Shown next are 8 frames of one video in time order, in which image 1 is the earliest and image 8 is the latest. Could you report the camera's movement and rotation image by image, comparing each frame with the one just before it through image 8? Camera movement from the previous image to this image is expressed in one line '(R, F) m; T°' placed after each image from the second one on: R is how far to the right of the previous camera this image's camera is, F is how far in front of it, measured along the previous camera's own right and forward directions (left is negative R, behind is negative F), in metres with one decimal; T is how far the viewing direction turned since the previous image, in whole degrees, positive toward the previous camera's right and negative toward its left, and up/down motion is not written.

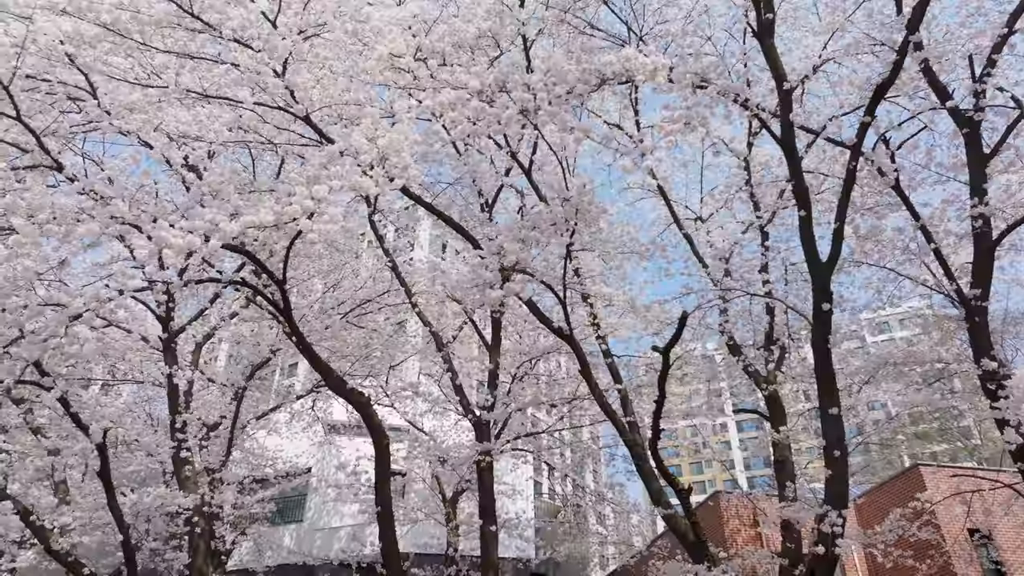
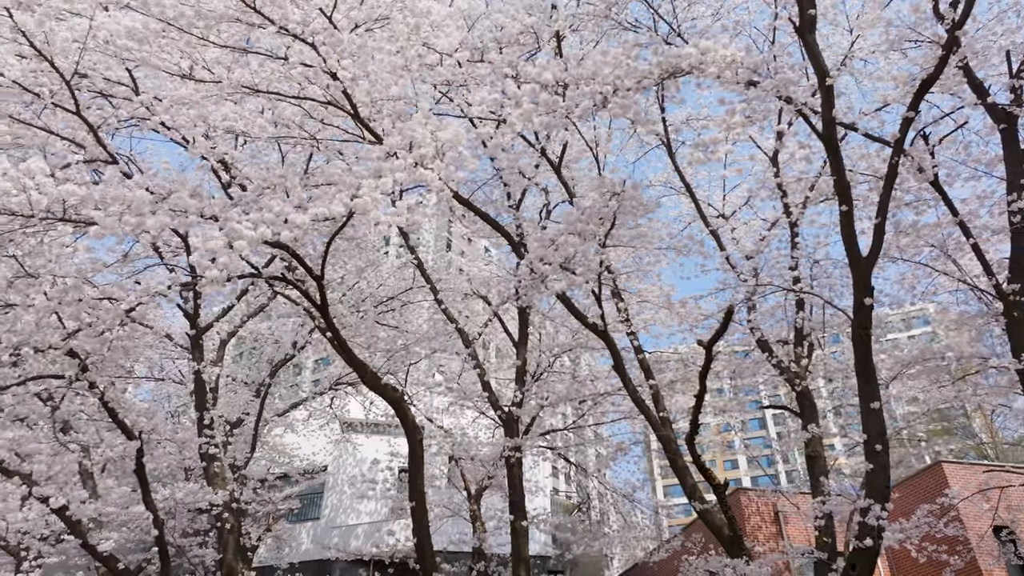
(-0.4, 0.0) m; 0°
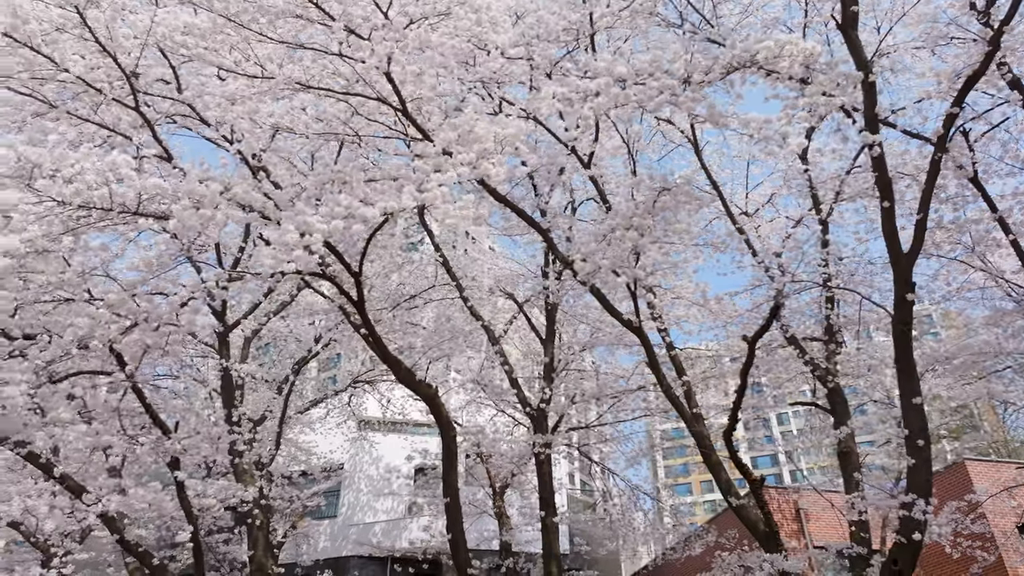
(-0.4, 0.0) m; 0°
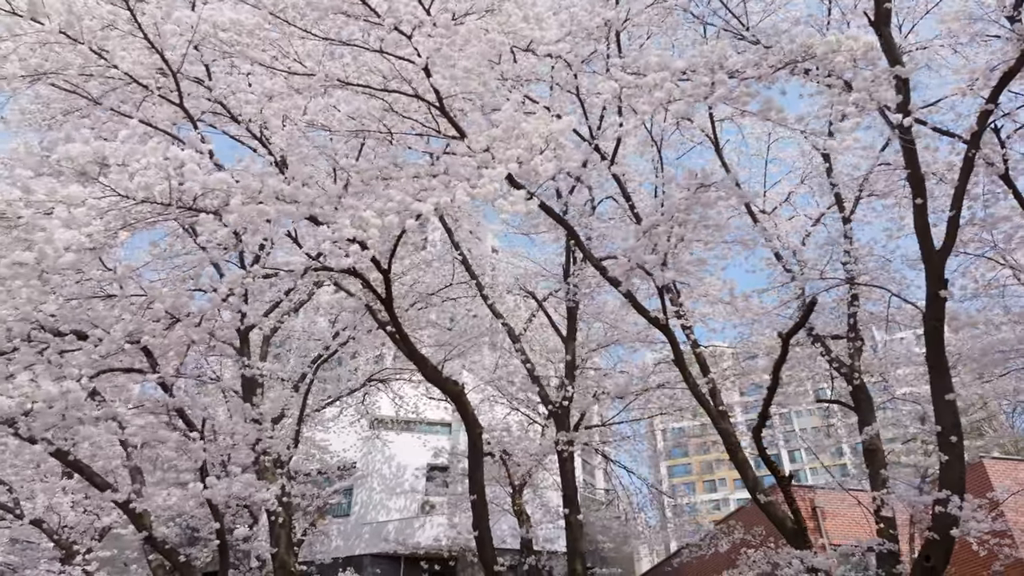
(-0.3, 0.0) m; 0°
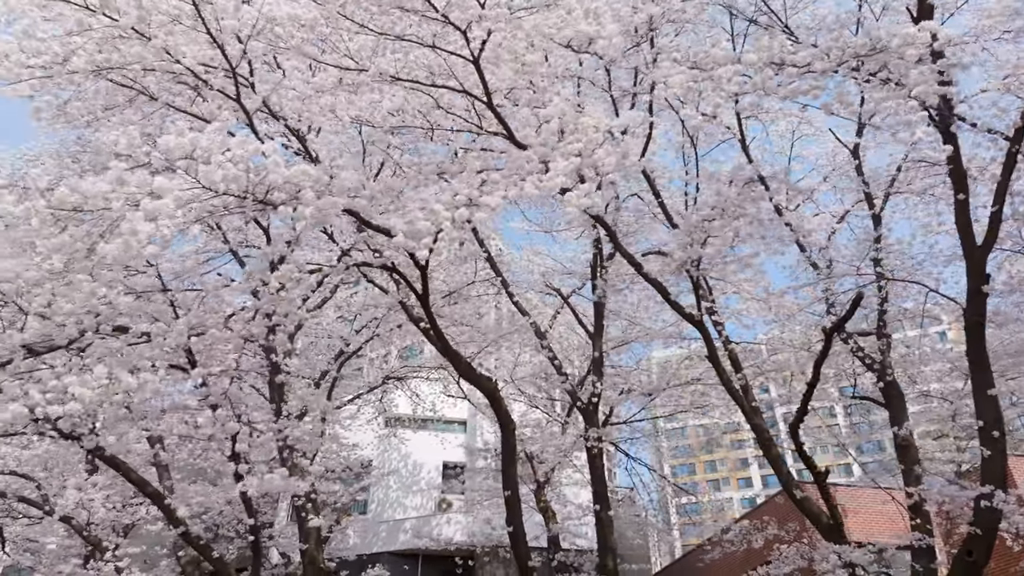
(-0.4, 0.0) m; 0°
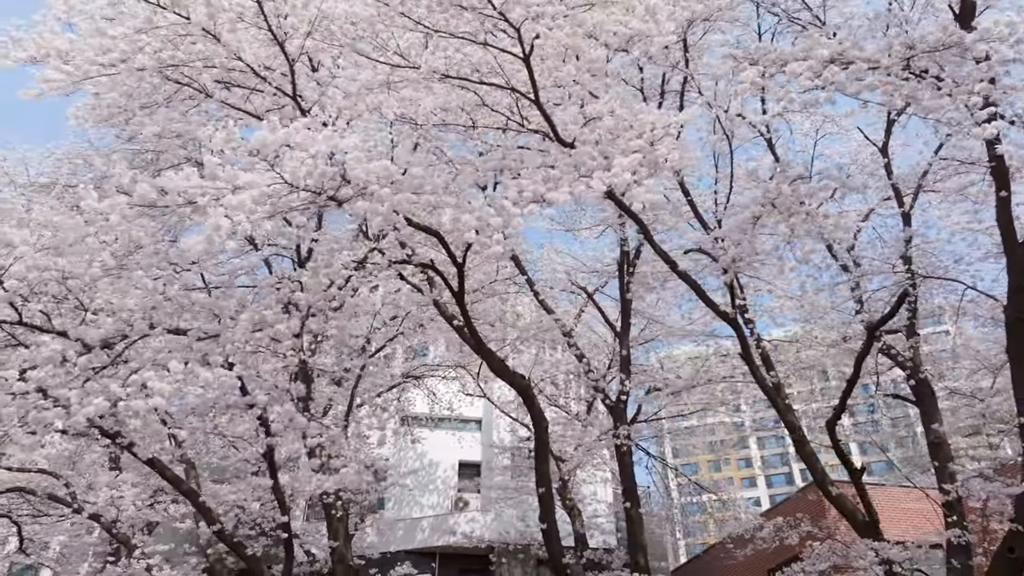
(-0.4, 0.0) m; 0°
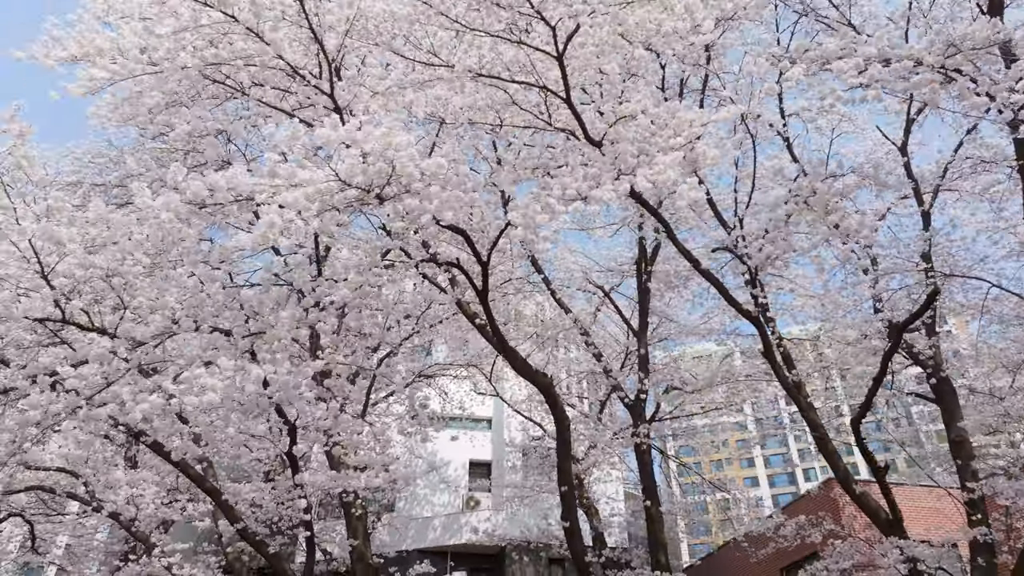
(-0.3, 0.0) m; 0°
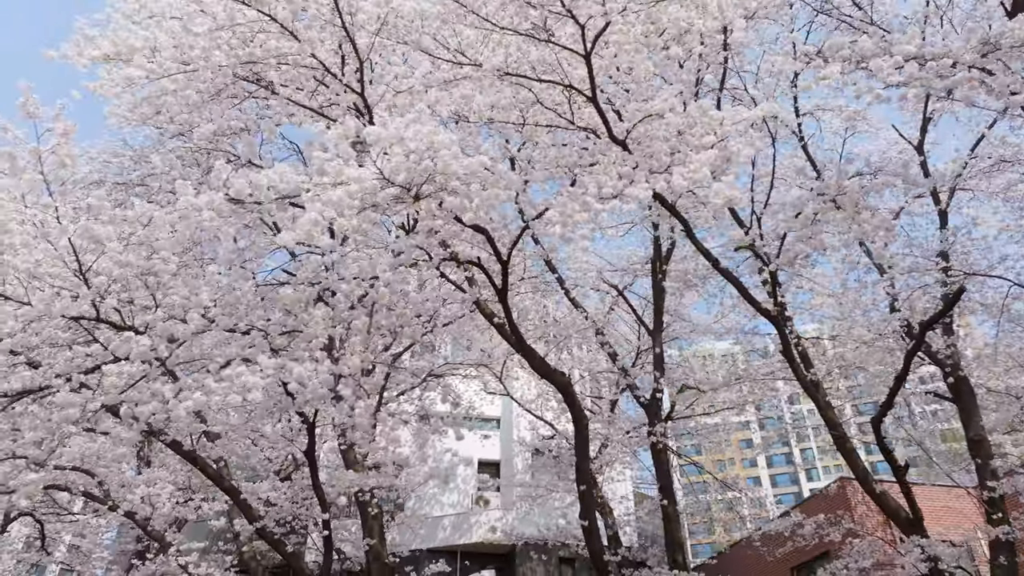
(-0.2, 0.0) m; 0°
